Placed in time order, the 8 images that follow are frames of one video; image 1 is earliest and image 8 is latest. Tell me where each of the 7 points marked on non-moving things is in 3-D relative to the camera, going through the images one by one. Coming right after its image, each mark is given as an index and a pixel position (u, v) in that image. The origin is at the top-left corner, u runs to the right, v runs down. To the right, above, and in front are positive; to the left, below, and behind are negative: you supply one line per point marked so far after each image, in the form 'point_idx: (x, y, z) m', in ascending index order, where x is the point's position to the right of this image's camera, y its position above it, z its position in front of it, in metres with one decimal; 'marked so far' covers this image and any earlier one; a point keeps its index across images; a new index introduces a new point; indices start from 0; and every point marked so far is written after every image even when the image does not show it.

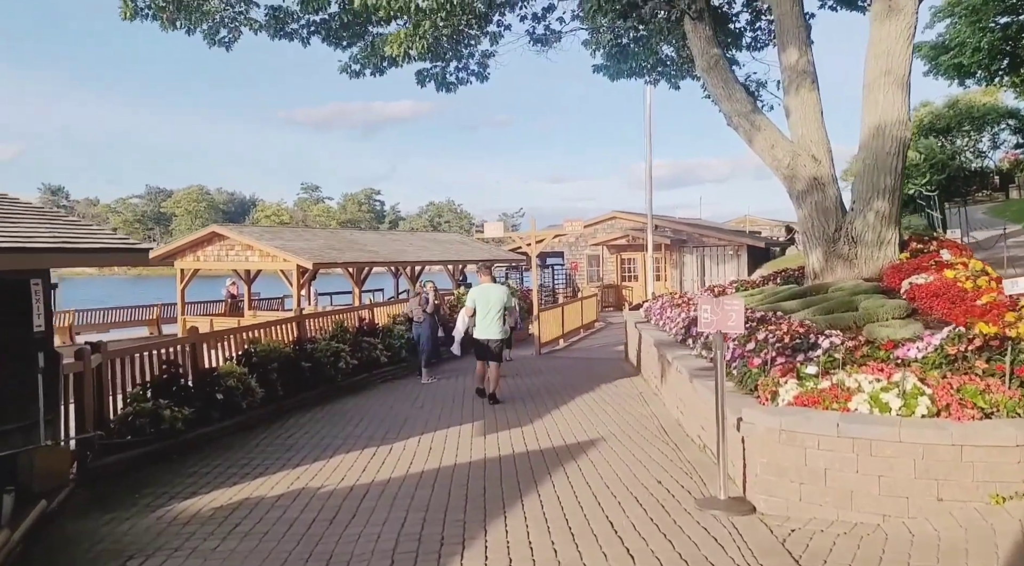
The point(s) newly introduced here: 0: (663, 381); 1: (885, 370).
0: (+1.8, -1.2, +9.0) m
1: (+2.4, -0.6, +4.9) m
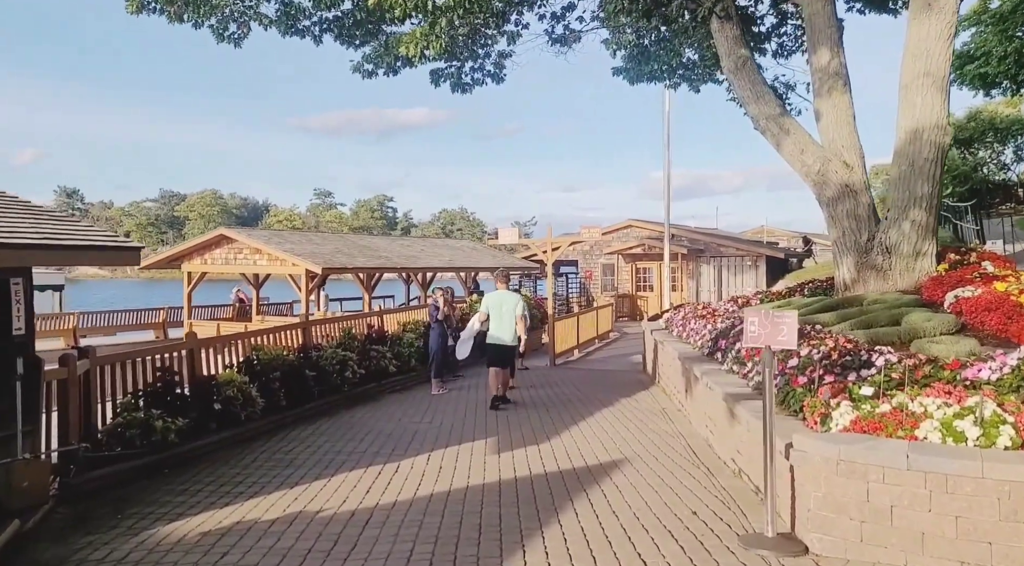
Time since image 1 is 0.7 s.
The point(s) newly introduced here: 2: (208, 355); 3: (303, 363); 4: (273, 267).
0: (+2.0, -1.3, +8.5) m
1: (+2.5, -0.6, +4.3) m
2: (-3.4, -0.8, +8.5) m
3: (-2.6, -1.0, +9.5) m
4: (-6.2, +0.4, +19.7) m
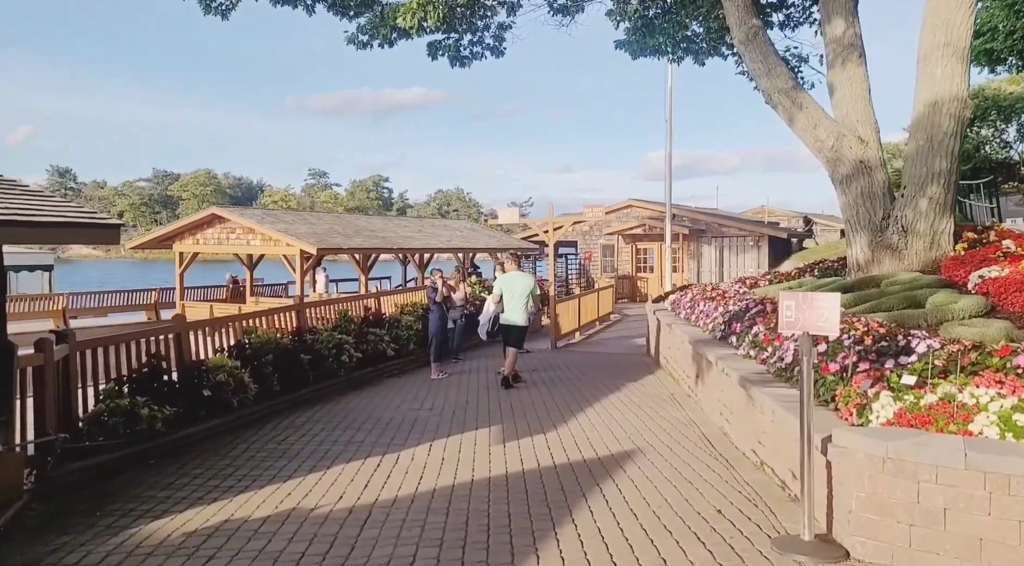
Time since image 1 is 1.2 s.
0: (+2.0, -1.1, +8.1) m
1: (+2.6, -0.5, +3.9) m
2: (-3.4, -0.6, +8.1) m
3: (-2.6, -0.8, +9.1) m
4: (-6.2, +0.9, +19.2) m
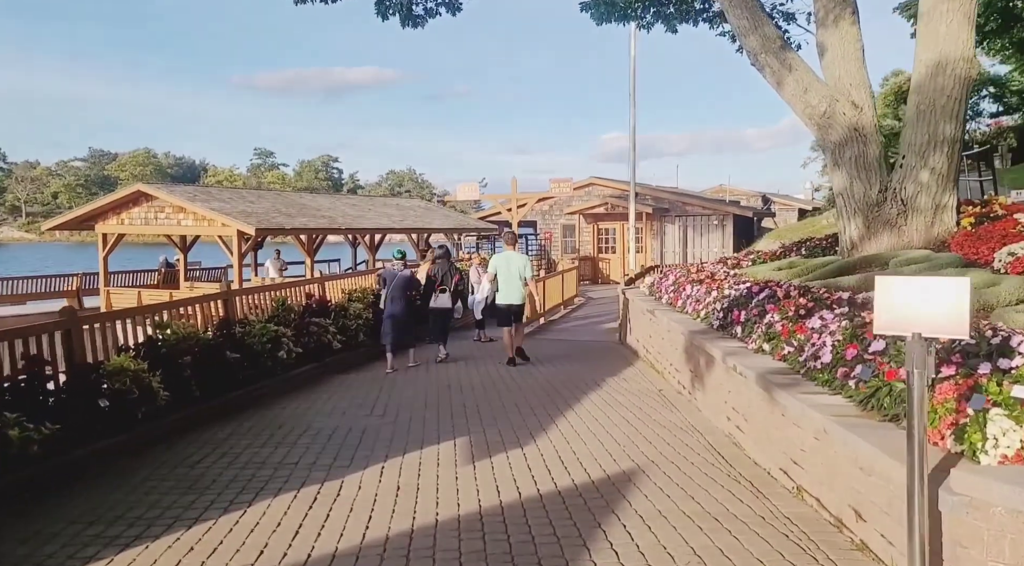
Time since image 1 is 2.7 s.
0: (+1.7, -0.9, +7.1) m
1: (+2.5, -0.4, +2.9) m
2: (-3.7, -0.5, +6.7) m
3: (-2.9, -0.6, +7.7) m
4: (-7.2, +1.3, +17.6) m
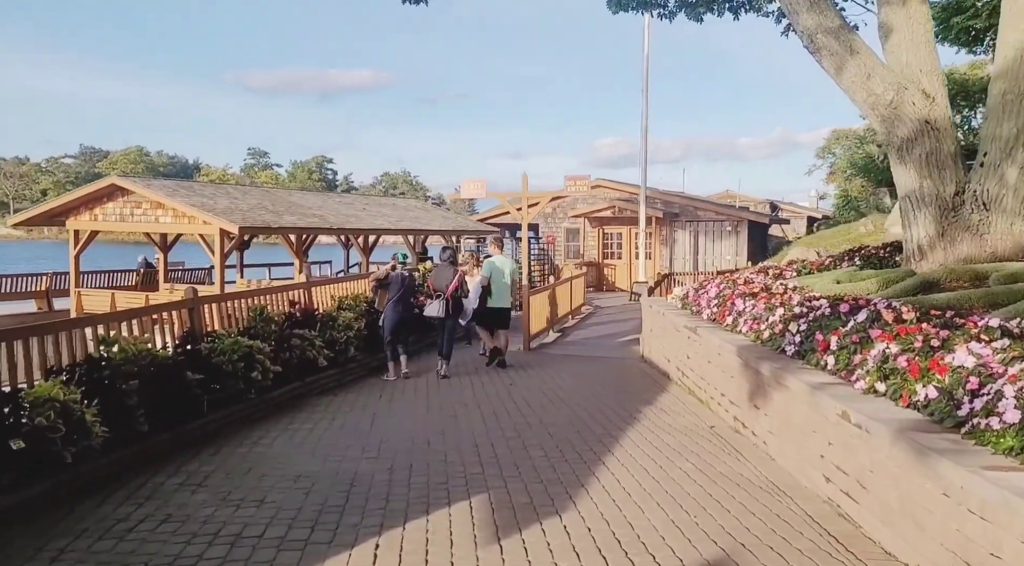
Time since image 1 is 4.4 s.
0: (+1.9, -1.0, +5.7) m
1: (+2.8, -0.6, +1.6) m
2: (-3.5, -0.5, +5.3) m
3: (-2.8, -0.7, +6.4) m
4: (-7.1, +1.2, +16.1) m
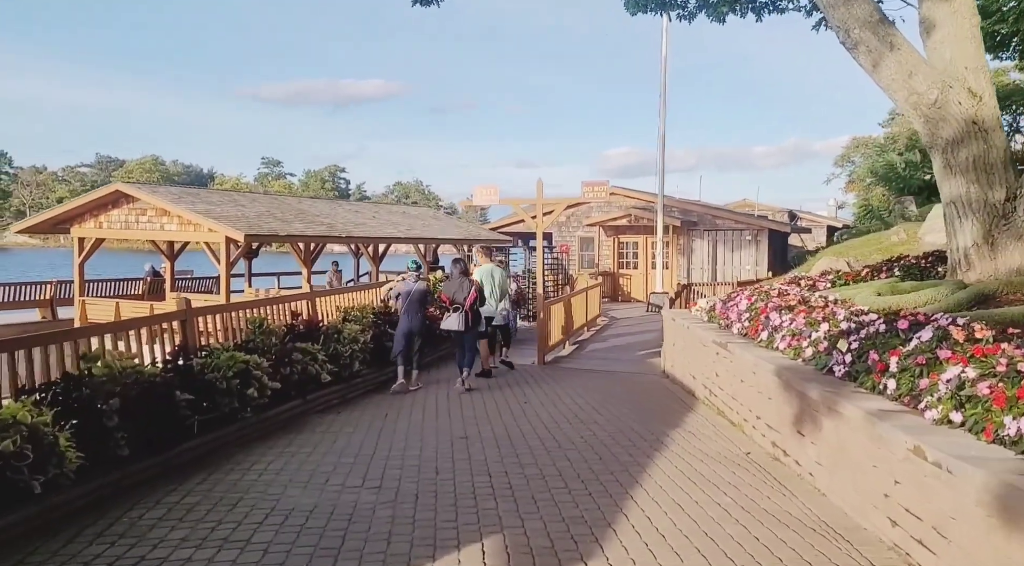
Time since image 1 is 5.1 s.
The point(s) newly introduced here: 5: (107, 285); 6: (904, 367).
0: (+2.0, -1.1, +5.1) m
1: (+2.8, -0.6, +1.0) m
2: (-3.4, -0.6, +4.8) m
3: (-2.6, -0.8, +5.9) m
4: (-6.8, +1.0, +15.7) m
5: (-10.3, -0.1, +19.3) m
6: (+2.3, -0.5, +4.5) m
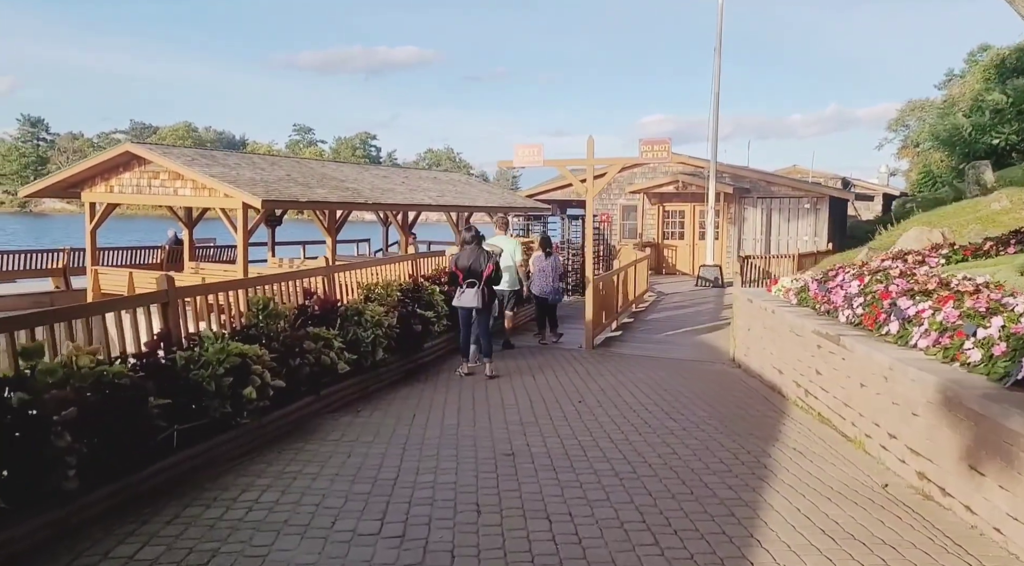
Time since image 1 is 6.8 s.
0: (+2.3, -1.0, +3.7) m
1: (+3.0, -0.7, -0.5) m
2: (-3.0, -0.5, +3.6) m
3: (-2.2, -0.6, +4.6) m
4: (-6.0, +1.6, +14.6) m
5: (-9.4, +0.7, +18.3) m
6: (+2.6, -0.4, +3.0) m
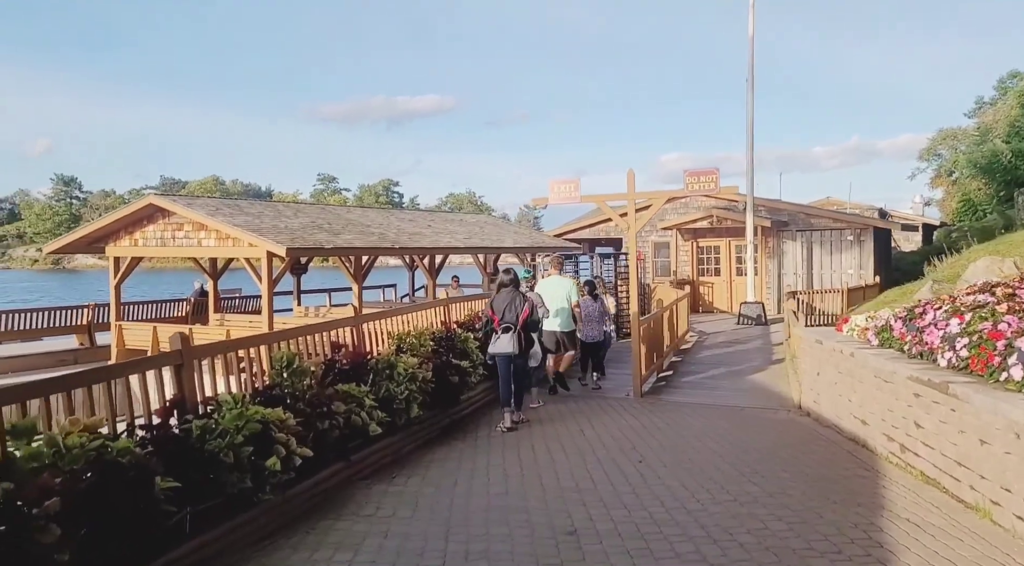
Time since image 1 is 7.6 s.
0: (+2.7, -1.2, +2.9) m
1: (+3.1, -0.6, -1.3) m
2: (-2.7, -0.8, +3.0) m
3: (-1.9, -0.9, +4.0) m
4: (-5.4, +0.6, +14.2) m
5: (-8.6, -0.6, +17.9) m
6: (+2.9, -0.5, +2.3) m
